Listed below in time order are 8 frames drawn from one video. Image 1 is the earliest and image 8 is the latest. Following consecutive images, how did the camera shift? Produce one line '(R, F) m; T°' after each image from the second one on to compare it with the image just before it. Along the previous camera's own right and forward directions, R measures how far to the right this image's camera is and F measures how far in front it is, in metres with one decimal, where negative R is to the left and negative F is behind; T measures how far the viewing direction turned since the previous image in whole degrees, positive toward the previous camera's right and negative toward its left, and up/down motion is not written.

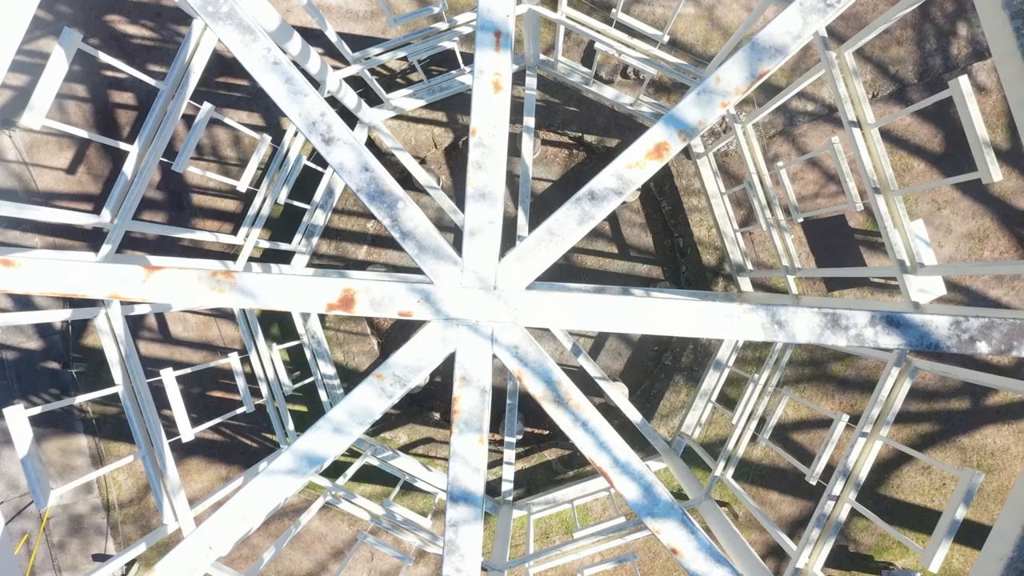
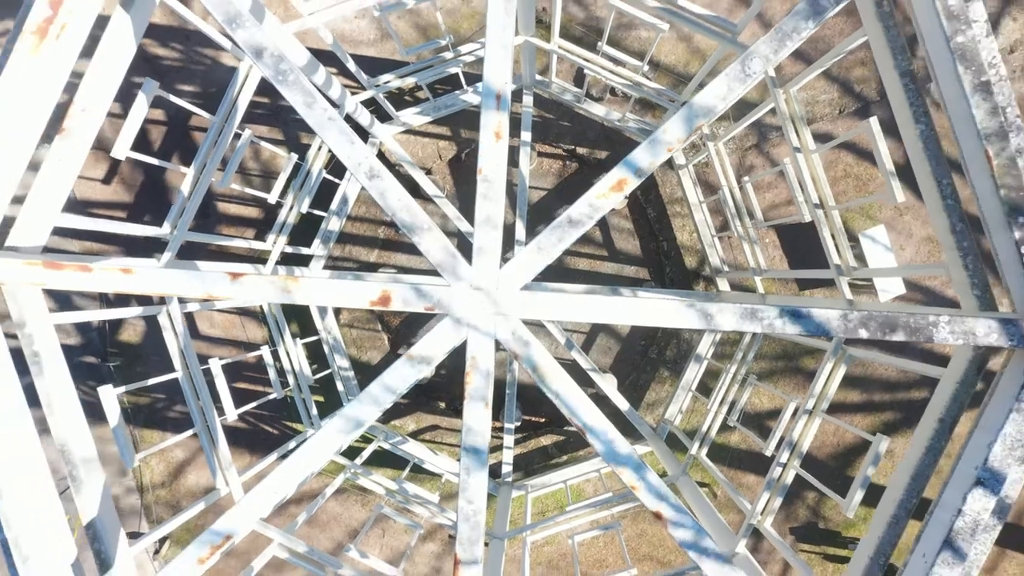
(0.0, -0.7) m; 0°
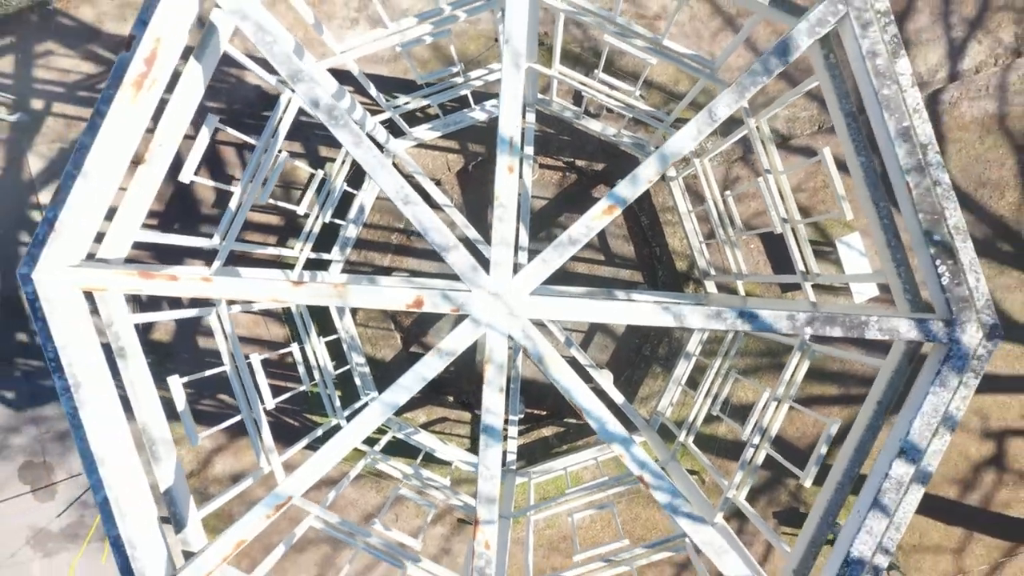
(-0.1, -0.7) m; 0°
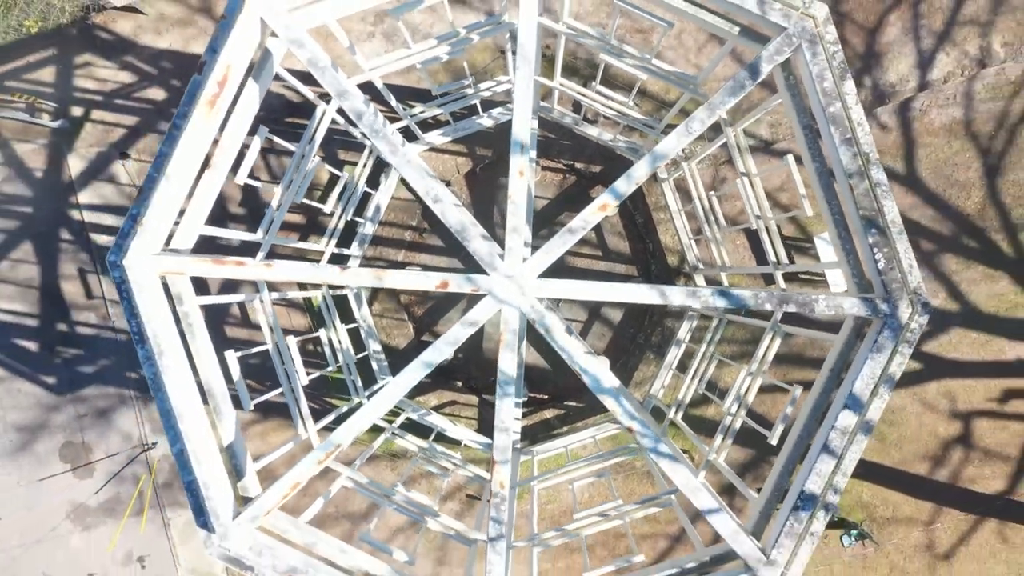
(-0.1, -0.8) m; 0°
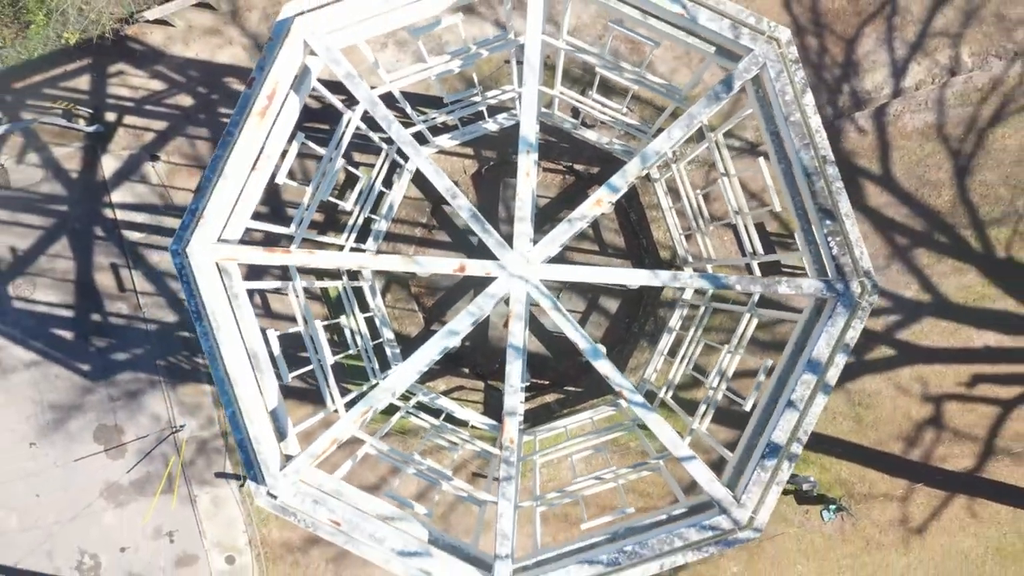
(-0.1, -0.8) m; 0°
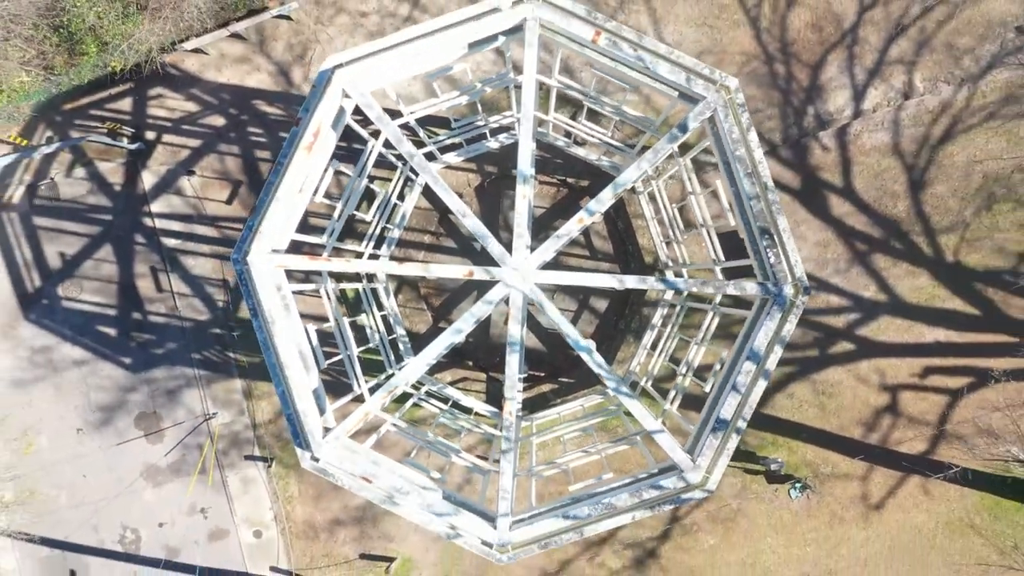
(0.0, -1.2) m; 0°
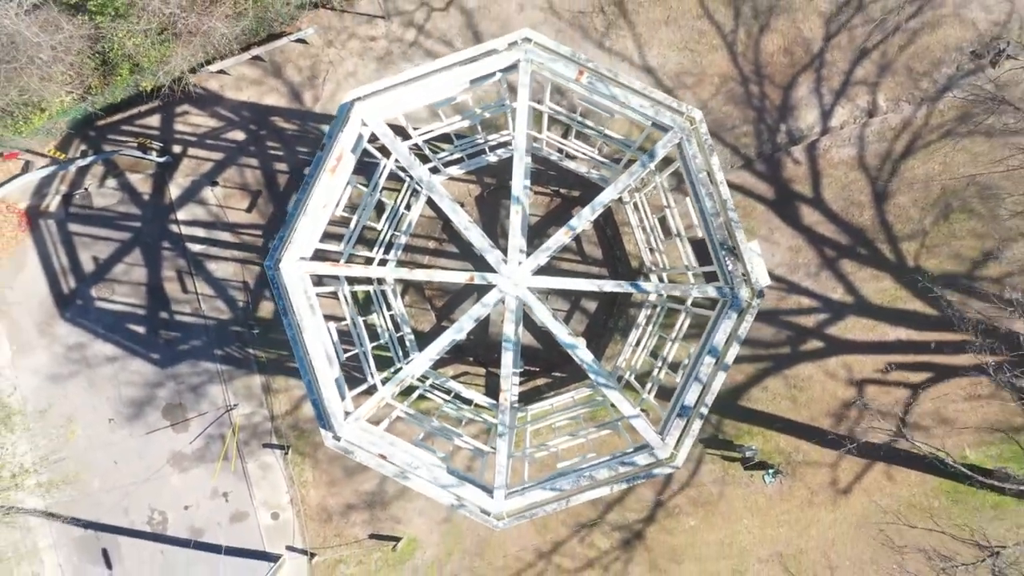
(+0.1, -1.1) m; 0°
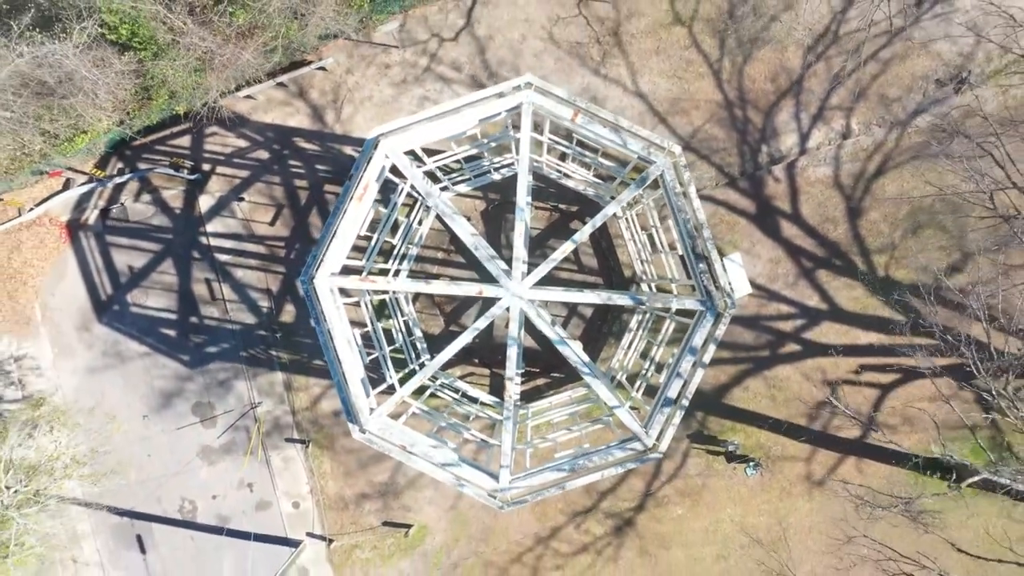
(-0.1, -1.2) m; 0°
